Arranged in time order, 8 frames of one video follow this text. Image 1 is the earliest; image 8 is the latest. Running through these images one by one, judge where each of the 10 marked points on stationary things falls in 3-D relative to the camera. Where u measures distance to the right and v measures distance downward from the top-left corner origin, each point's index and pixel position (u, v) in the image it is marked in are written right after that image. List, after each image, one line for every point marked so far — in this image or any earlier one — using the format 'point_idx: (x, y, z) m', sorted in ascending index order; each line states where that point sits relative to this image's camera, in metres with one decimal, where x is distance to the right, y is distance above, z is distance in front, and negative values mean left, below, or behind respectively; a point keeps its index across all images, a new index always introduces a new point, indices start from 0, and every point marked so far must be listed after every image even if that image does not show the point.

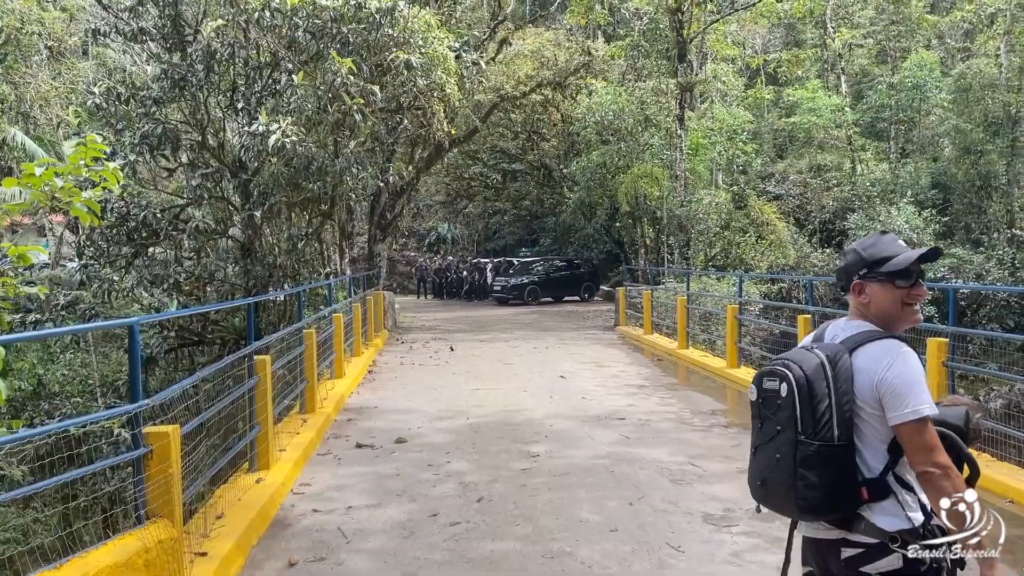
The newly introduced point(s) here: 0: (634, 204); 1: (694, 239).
0: (+2.8, +1.9, +19.2) m
1: (+3.9, +1.0, +18.2) m
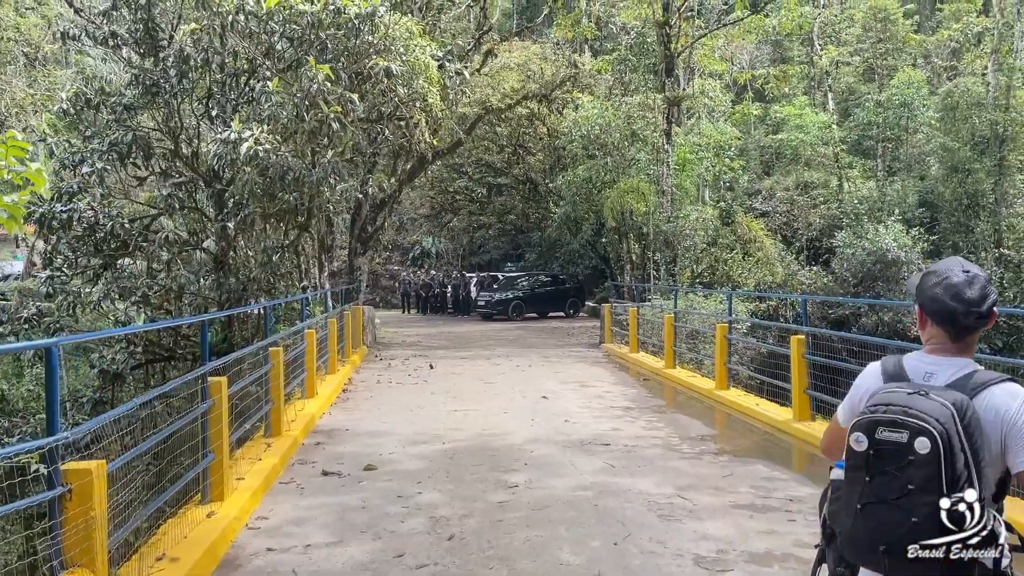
0: (+2.4, +1.5, +18.9) m
1: (+3.6, +0.7, +17.9) m
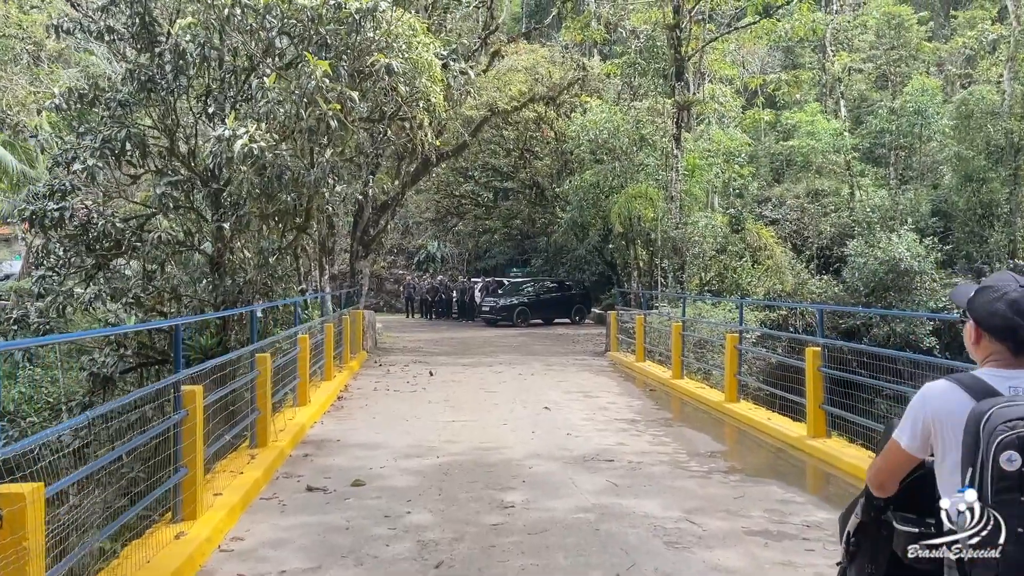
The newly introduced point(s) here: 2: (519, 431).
0: (+2.5, +1.4, +18.5) m
1: (+3.7, +0.5, +17.5) m
2: (+0.1, -1.3, +7.7) m
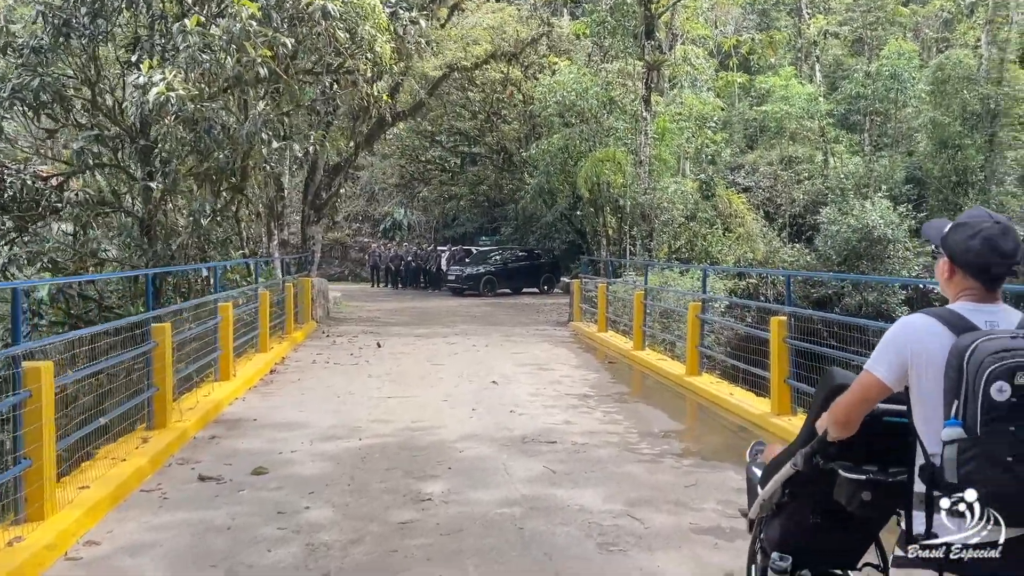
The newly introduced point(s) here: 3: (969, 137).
0: (+1.7, +2.1, +17.8) m
1: (+2.9, +1.2, +16.9) m
2: (-0.4, -1.0, +7.1) m
3: (+9.5, +3.1, +17.5) m
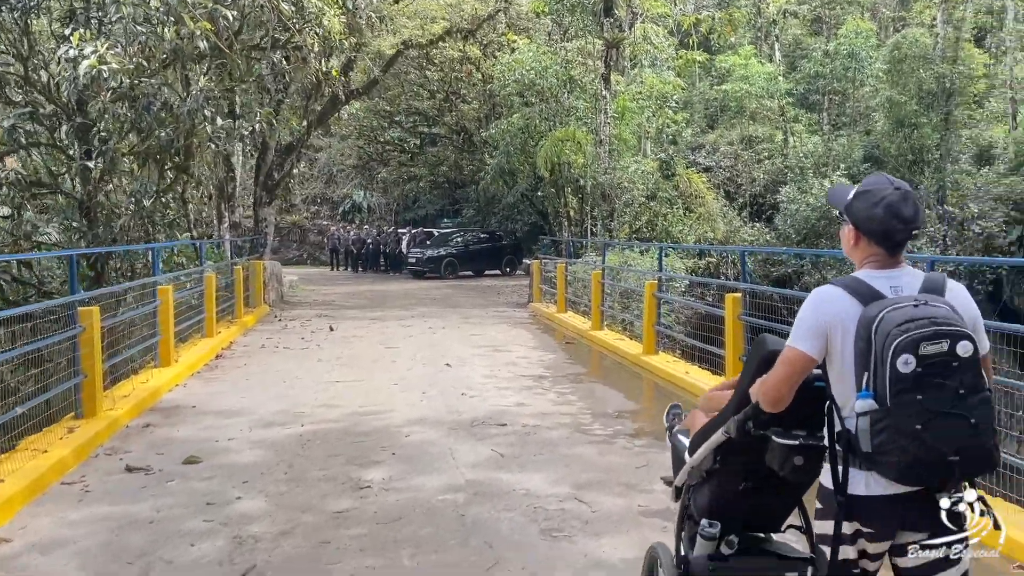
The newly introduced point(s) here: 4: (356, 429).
0: (+0.9, +2.5, +17.6) m
1: (+2.1, +1.6, +16.8) m
2: (-0.8, -0.8, +6.8) m
3: (+8.6, +3.6, +17.6) m
4: (-1.0, -0.9, +5.5) m
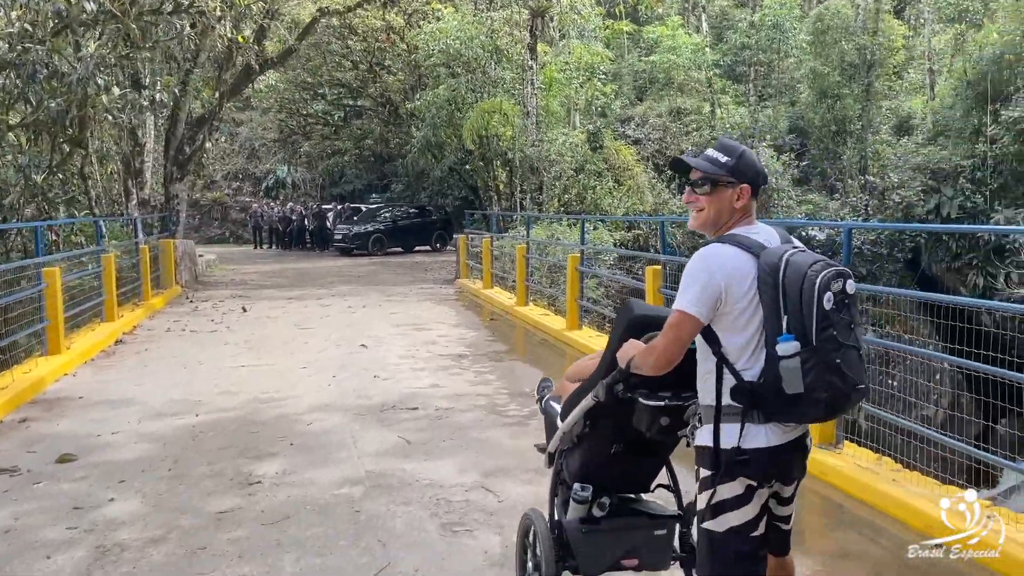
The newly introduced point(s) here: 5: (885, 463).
0: (-0.7, +3.0, +17.2) m
1: (+0.6, +2.1, +16.5) m
2: (-1.5, -0.7, +6.5) m
3: (+7.1, +4.3, +17.8) m
4: (-1.6, -0.8, +5.1) m
5: (+1.7, -0.8, +3.9) m
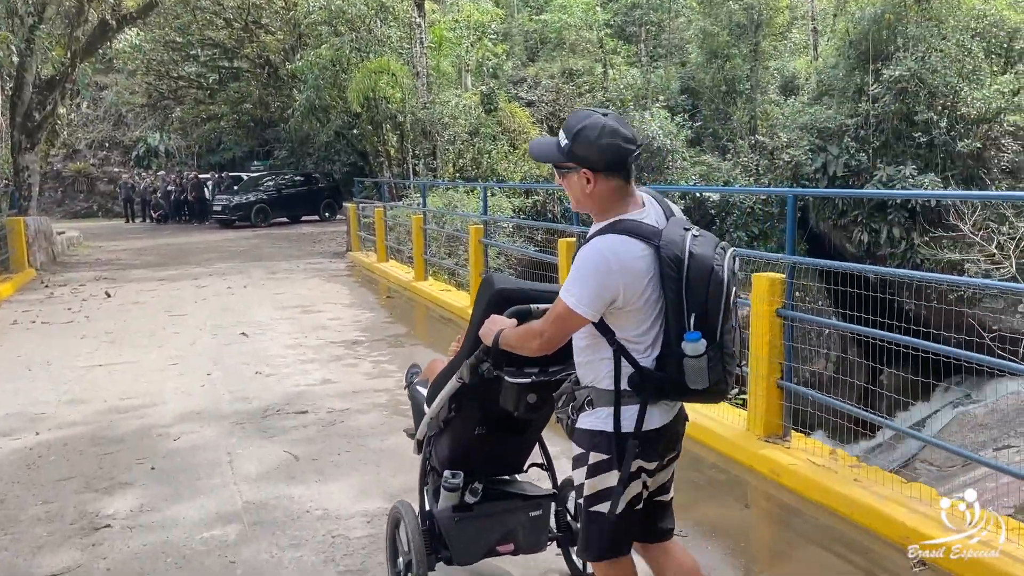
0: (-2.8, +3.5, +16.2) m
1: (-1.4, +2.6, +15.7) m
2: (-2.2, -0.6, +5.6) m
3: (+4.8, +5.1, +17.7) m
4: (-2.1, -0.7, +4.3) m
5: (+1.3, -0.7, +3.5) m
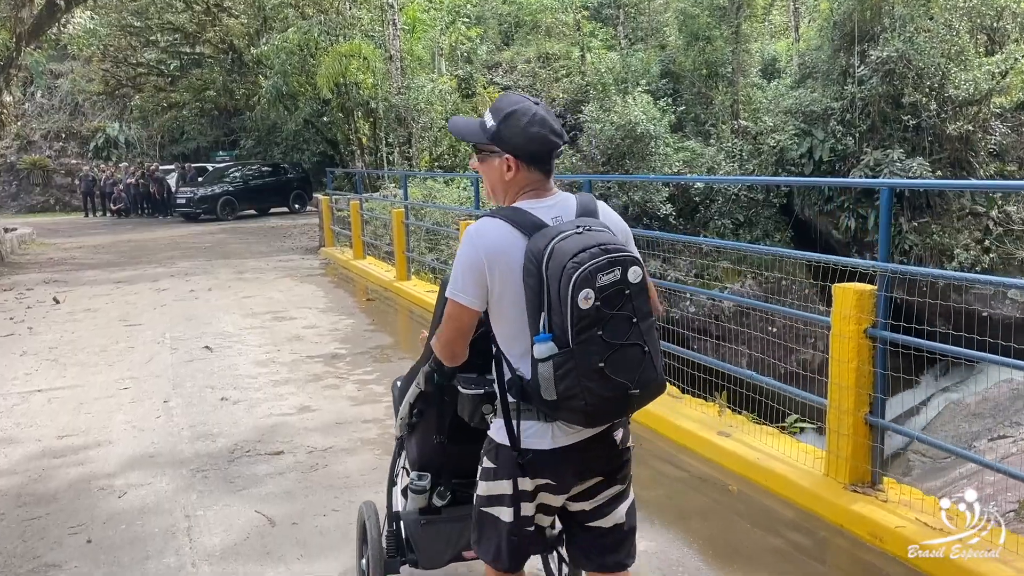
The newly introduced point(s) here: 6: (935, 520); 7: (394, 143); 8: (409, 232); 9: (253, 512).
0: (-3.2, +3.6, +15.4) m
1: (-1.7, +2.7, +14.9) m
2: (-2.1, -0.6, +4.9) m
3: (+4.3, +5.3, +17.1) m
4: (-2.0, -0.8, +3.5) m
5: (+1.5, -0.7, +2.8) m
6: (+1.4, -0.8, +2.8) m
7: (-2.1, +2.6, +15.1) m
8: (-1.1, +0.6, +9.1) m
9: (-1.0, -0.8, +3.2) m
